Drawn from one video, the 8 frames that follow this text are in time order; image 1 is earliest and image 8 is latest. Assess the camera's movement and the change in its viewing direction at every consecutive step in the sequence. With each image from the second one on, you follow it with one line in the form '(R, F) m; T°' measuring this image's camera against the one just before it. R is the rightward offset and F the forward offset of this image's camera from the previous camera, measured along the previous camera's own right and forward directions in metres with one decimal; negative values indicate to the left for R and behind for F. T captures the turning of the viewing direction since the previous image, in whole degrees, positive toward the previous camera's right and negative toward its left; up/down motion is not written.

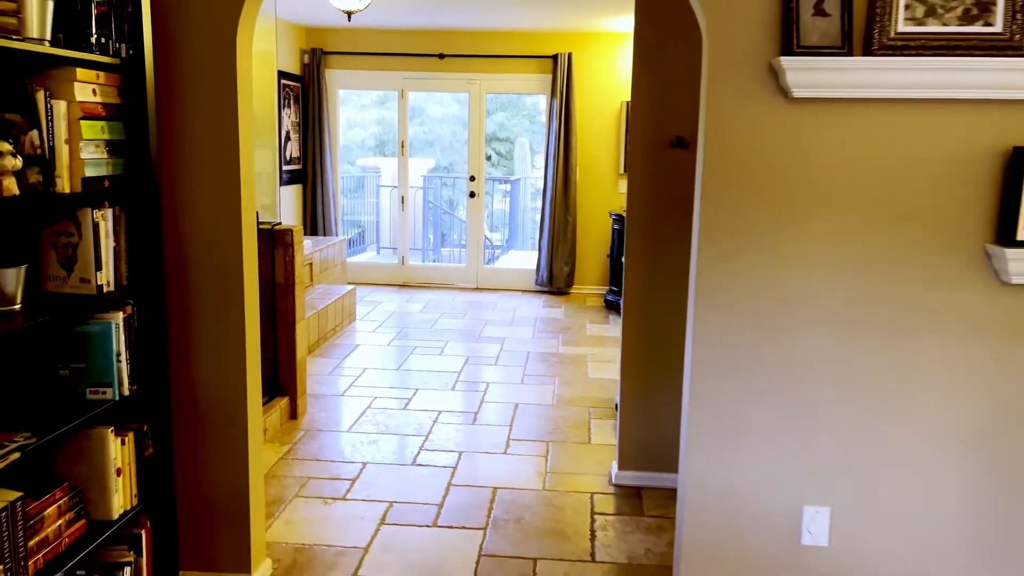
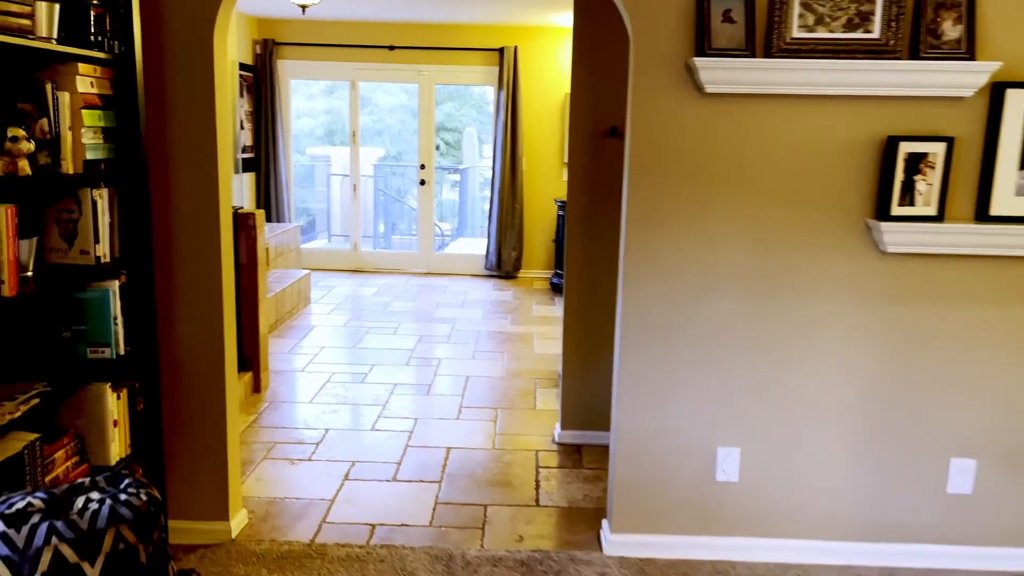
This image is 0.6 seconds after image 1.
(0.0, -0.3) m; +3°
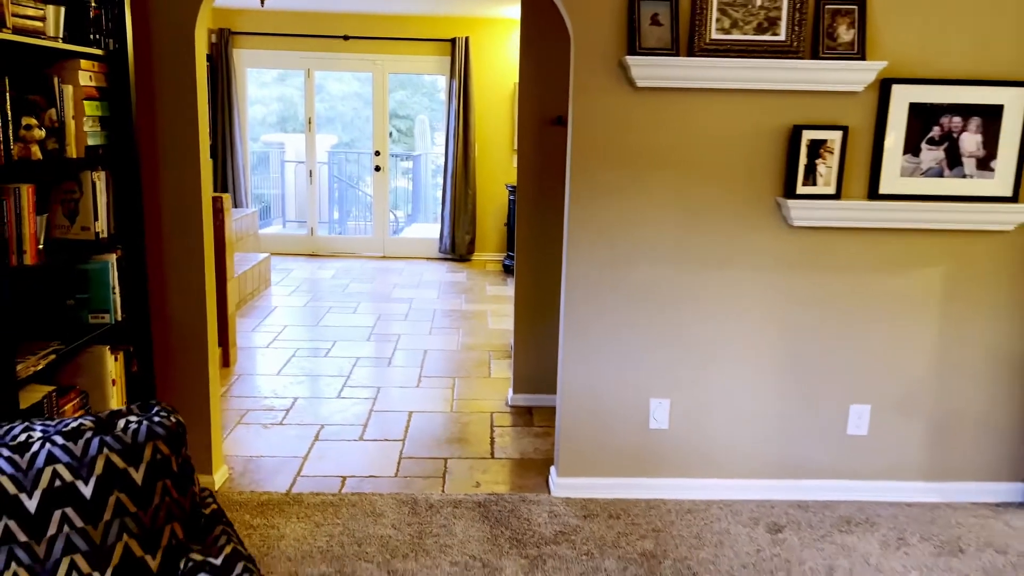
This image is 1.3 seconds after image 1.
(0.0, -0.3) m; +3°
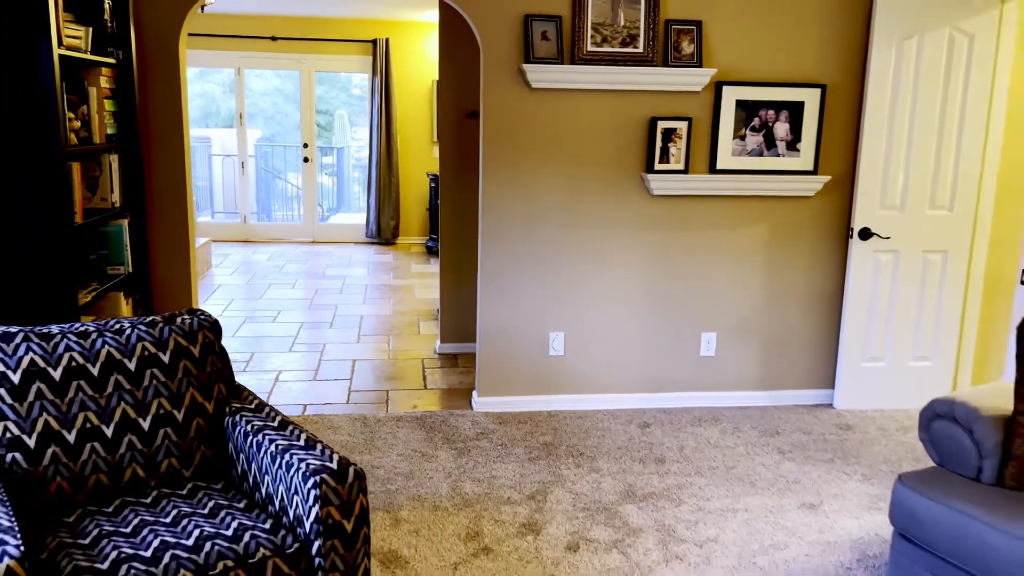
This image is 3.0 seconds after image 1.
(0.0, -0.8) m; +6°
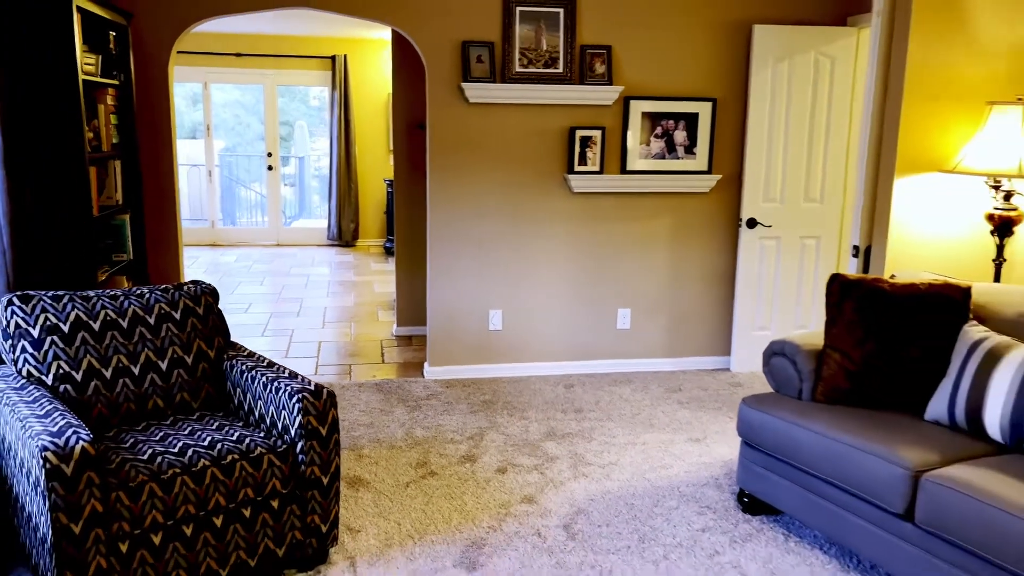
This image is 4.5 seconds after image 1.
(+0.1, -0.6) m; +3°
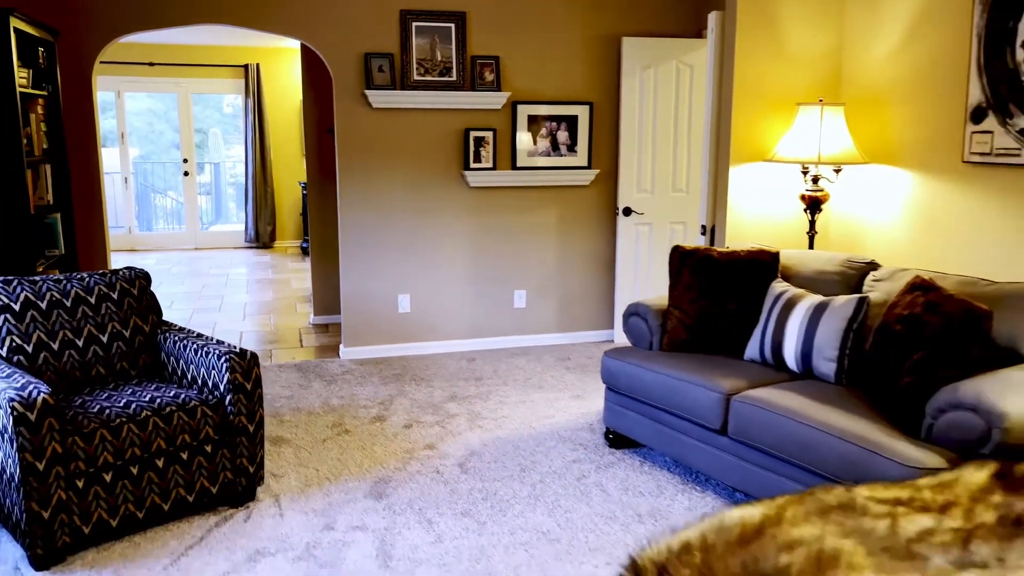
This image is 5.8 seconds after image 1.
(+0.1, -0.5) m; +5°
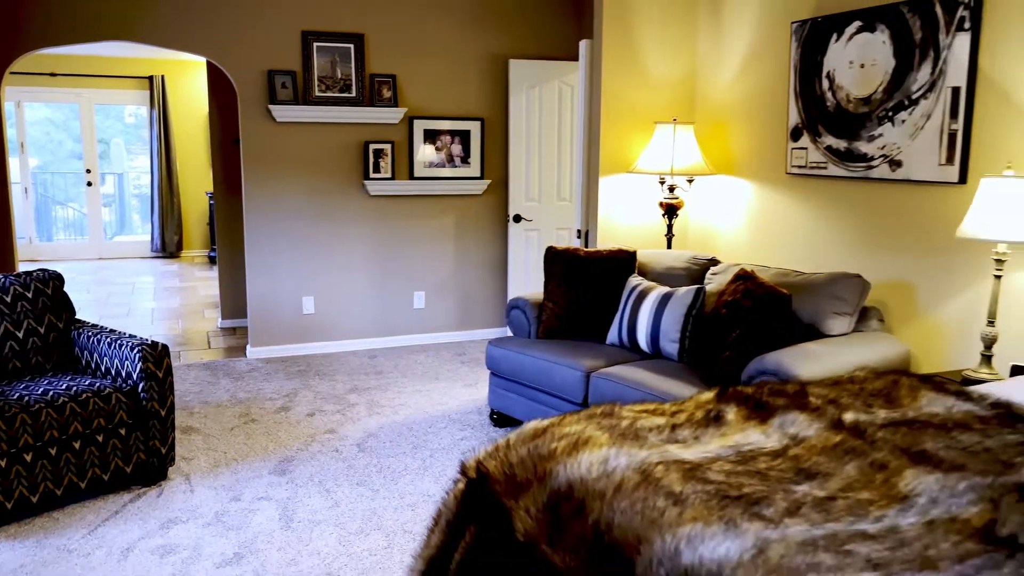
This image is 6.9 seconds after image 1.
(+0.1, -0.4) m; +6°
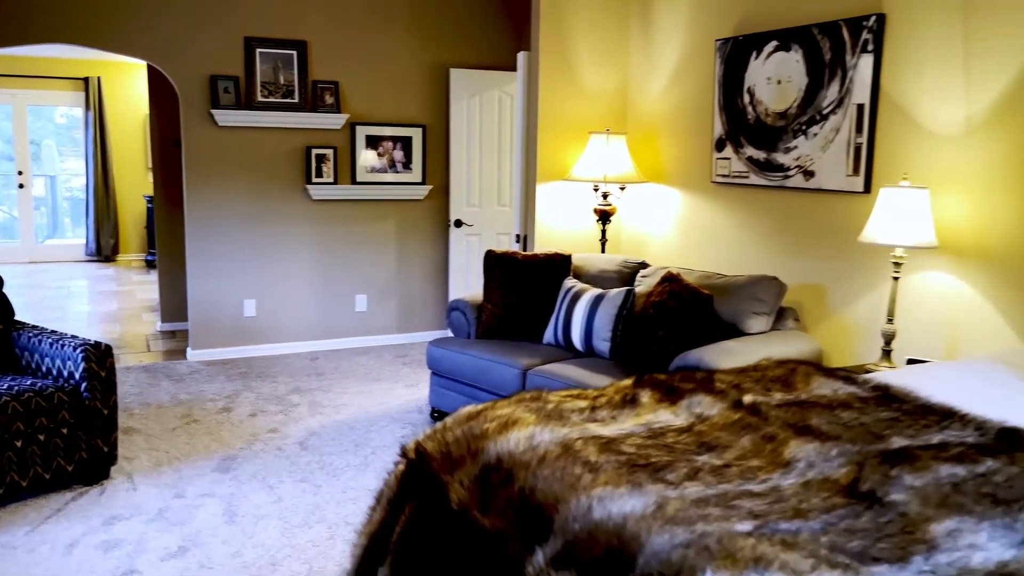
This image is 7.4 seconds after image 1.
(0.0, -0.1) m; +4°
